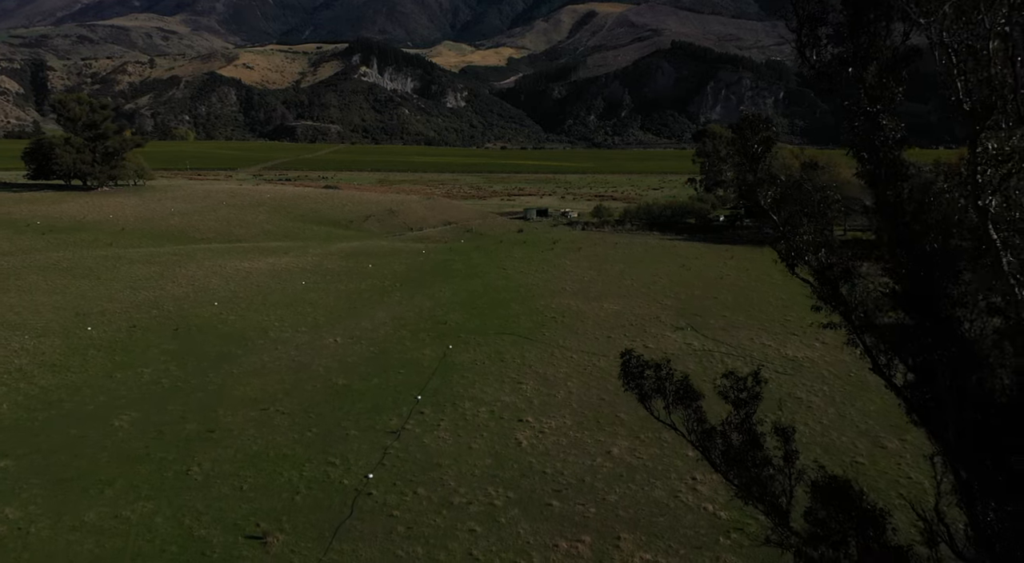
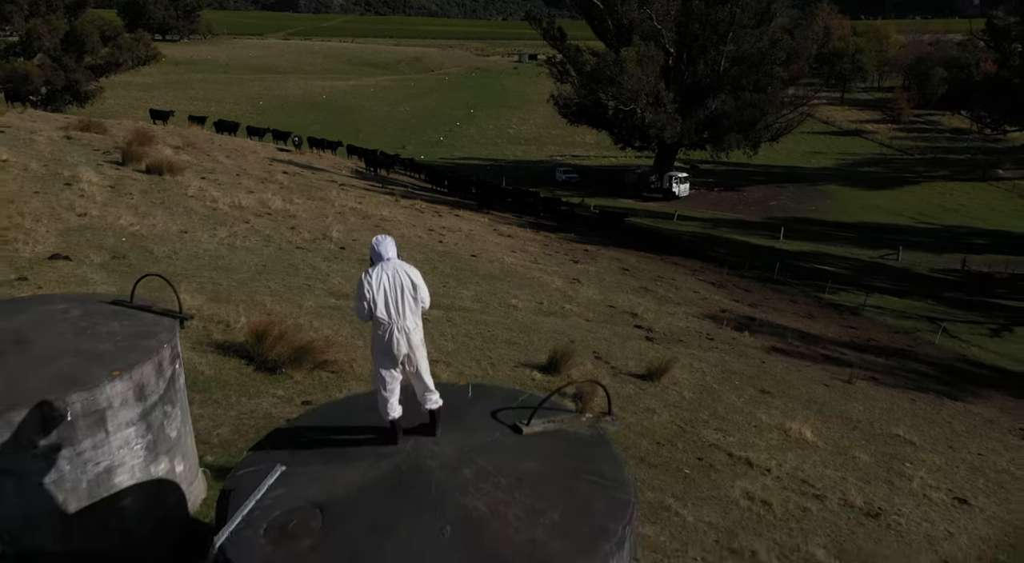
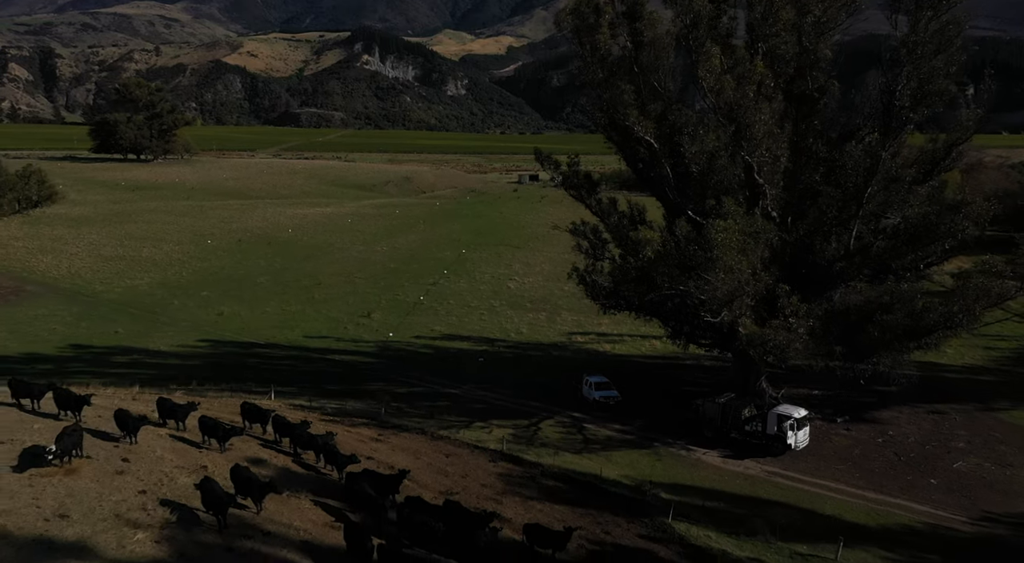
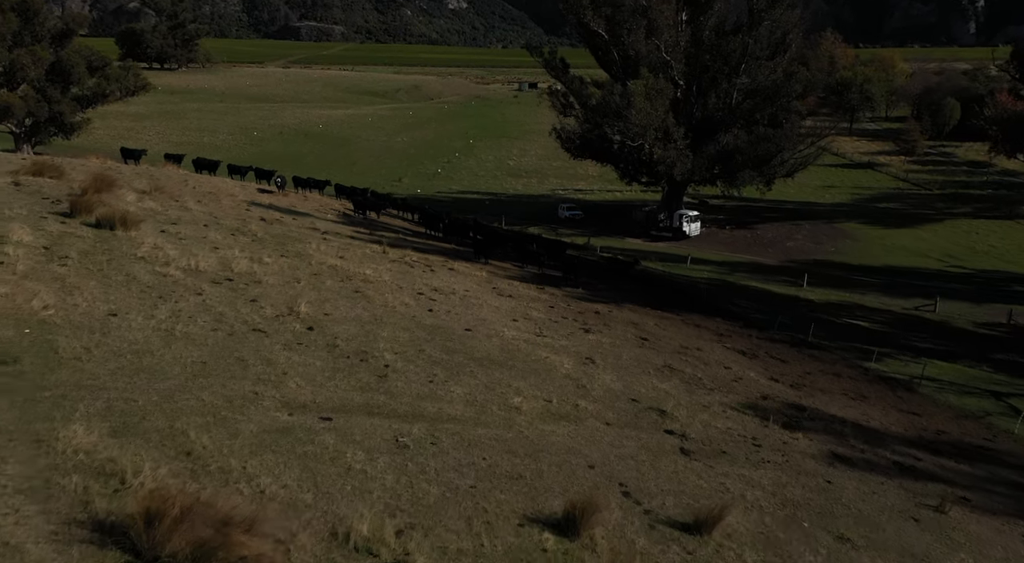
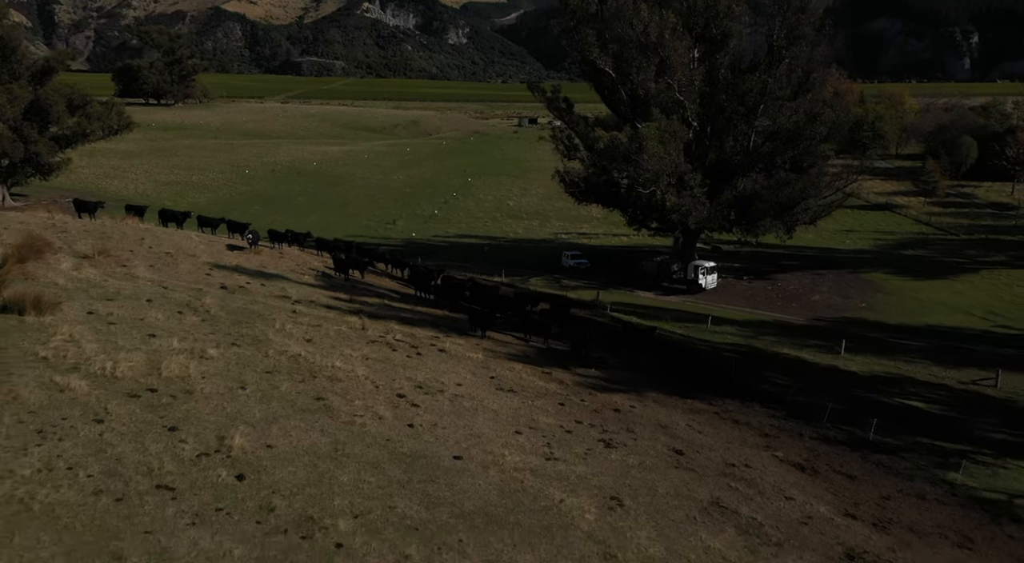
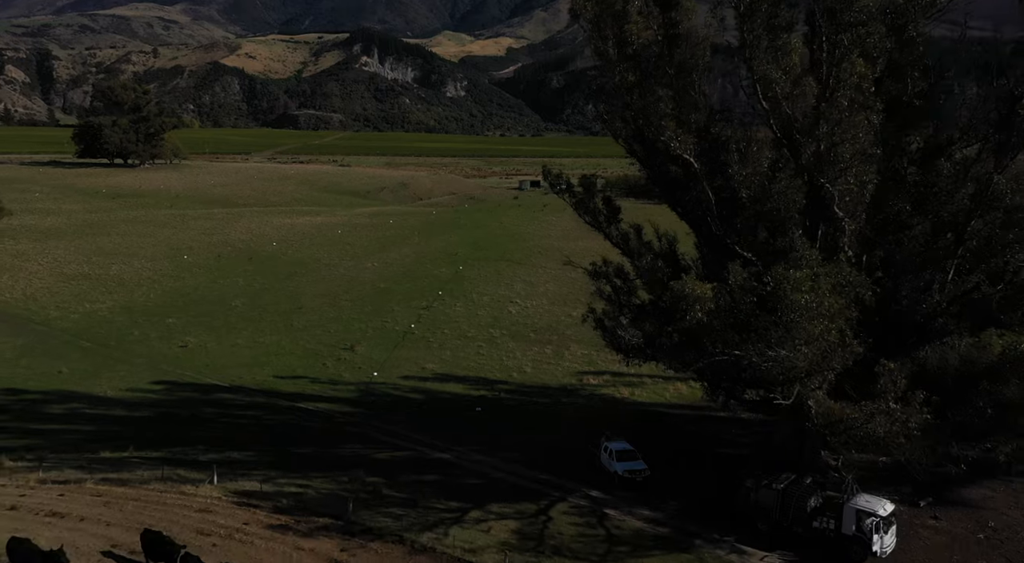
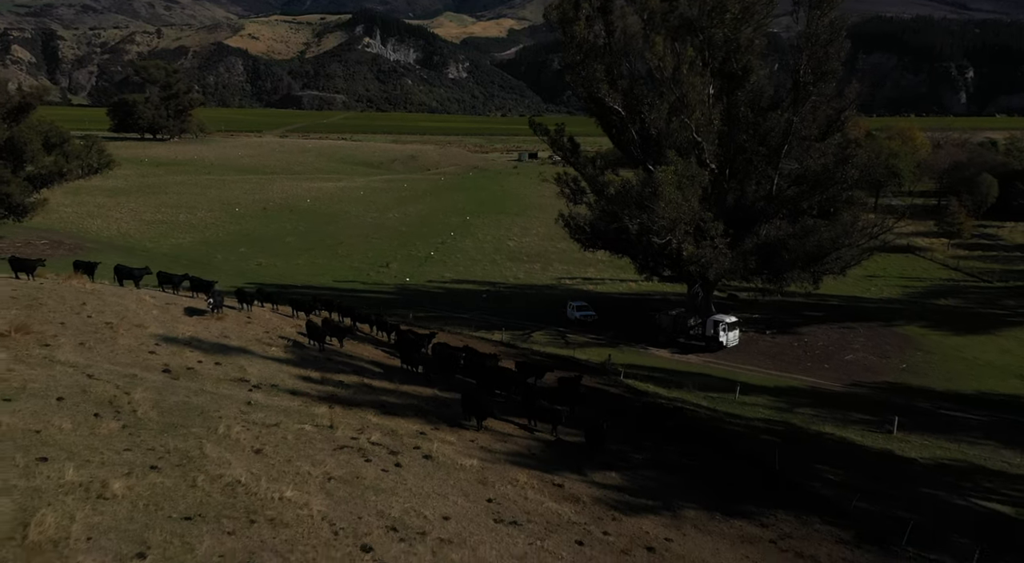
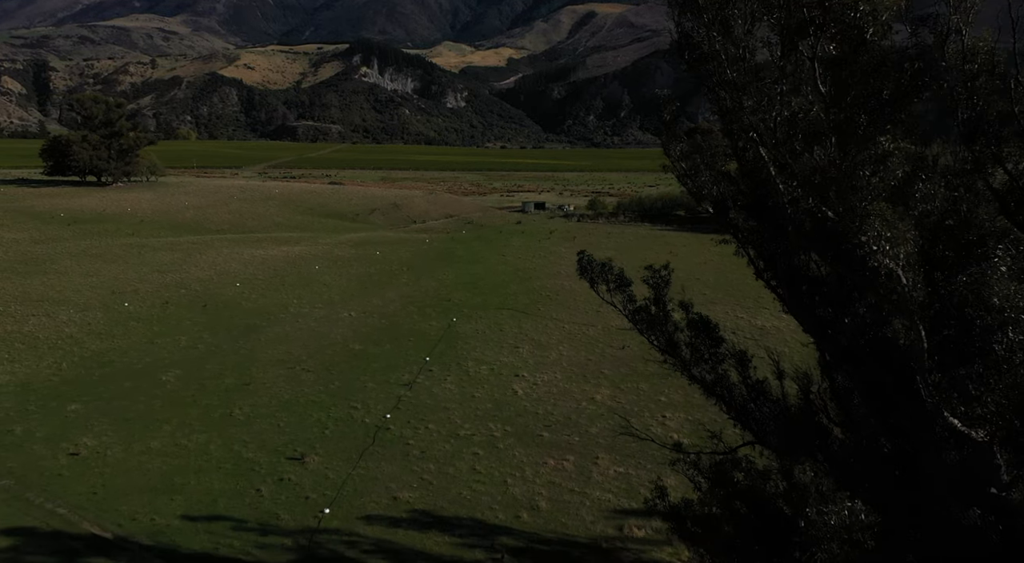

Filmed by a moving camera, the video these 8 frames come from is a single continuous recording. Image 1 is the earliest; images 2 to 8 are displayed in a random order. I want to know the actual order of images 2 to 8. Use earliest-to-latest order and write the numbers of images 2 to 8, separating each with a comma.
8, 6, 3, 7, 5, 4, 2
